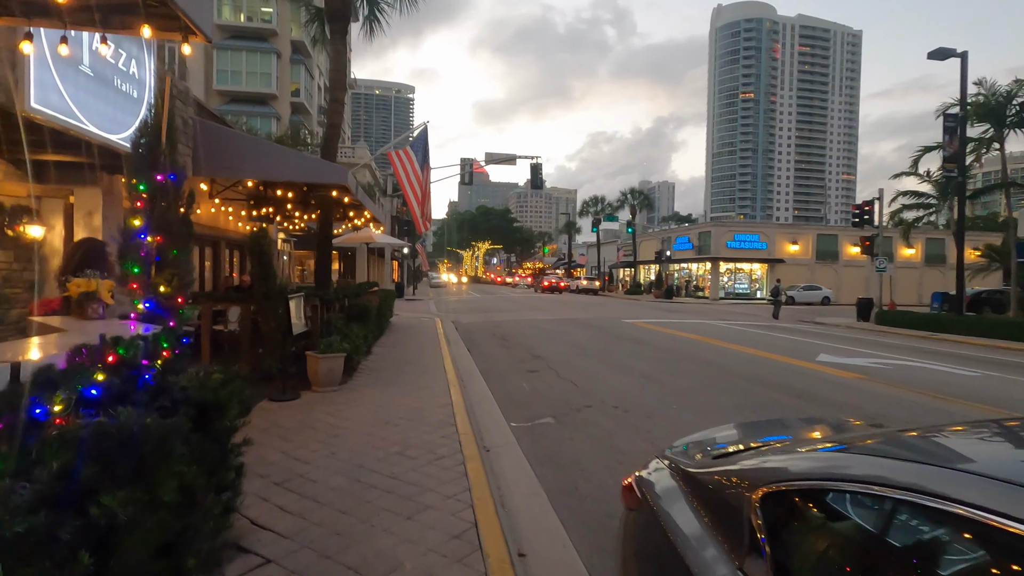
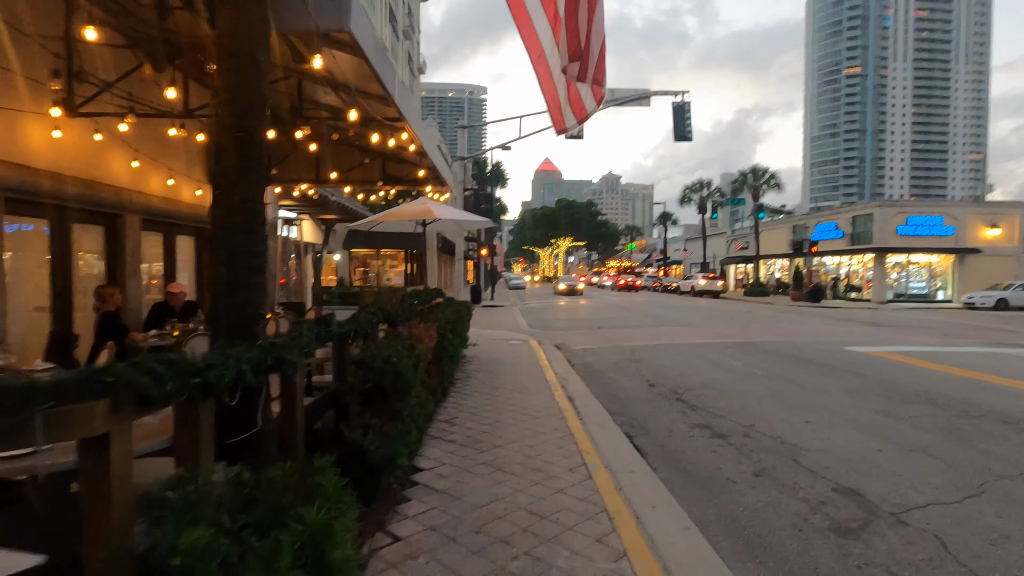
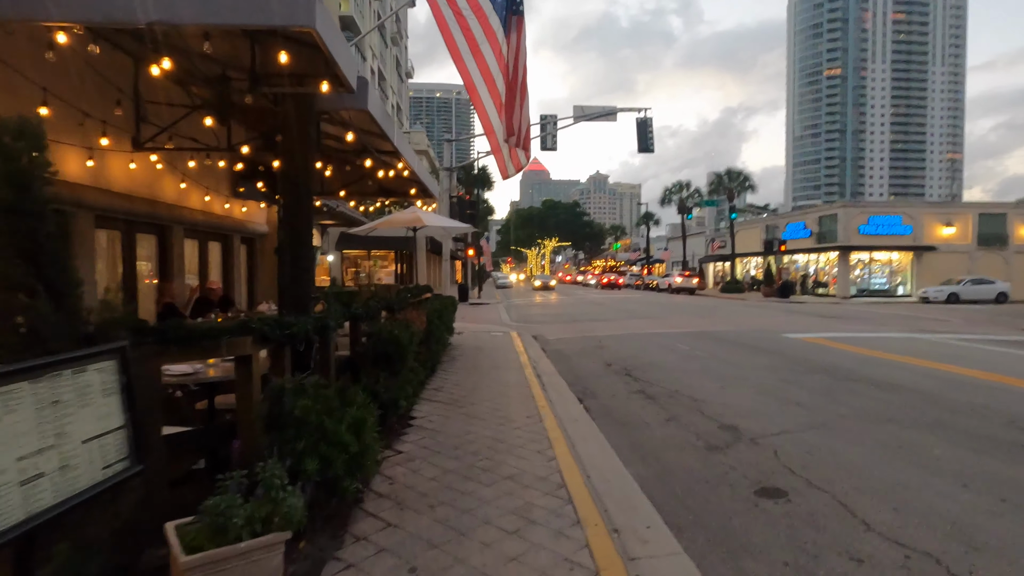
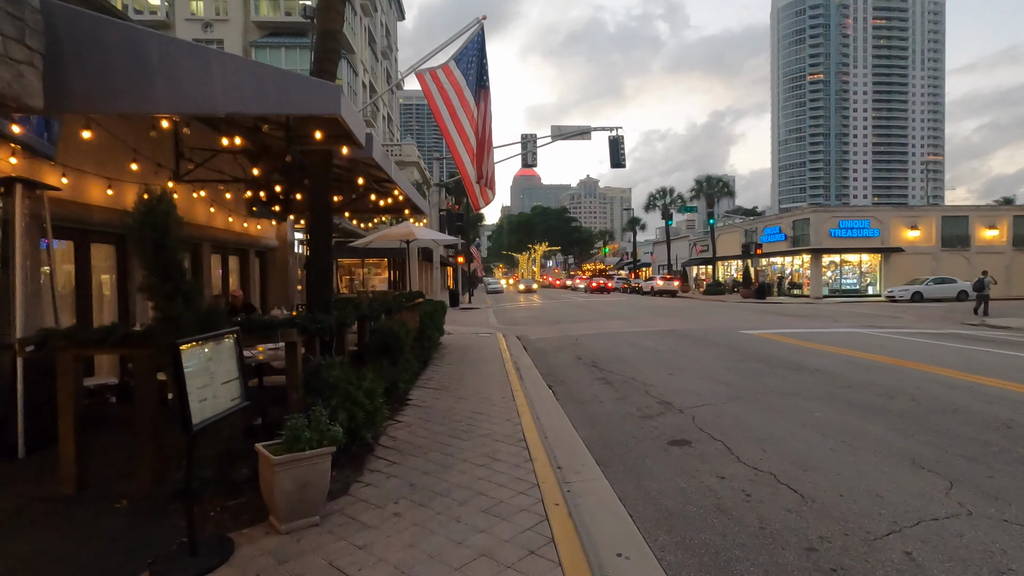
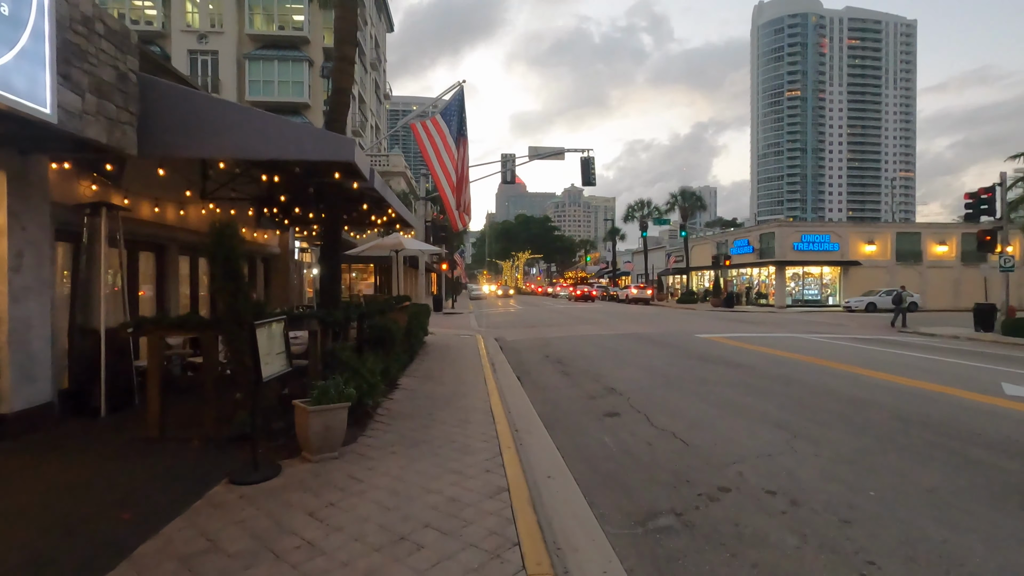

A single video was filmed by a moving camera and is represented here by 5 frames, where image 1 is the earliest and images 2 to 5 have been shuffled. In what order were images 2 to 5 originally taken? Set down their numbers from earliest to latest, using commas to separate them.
5, 4, 3, 2
